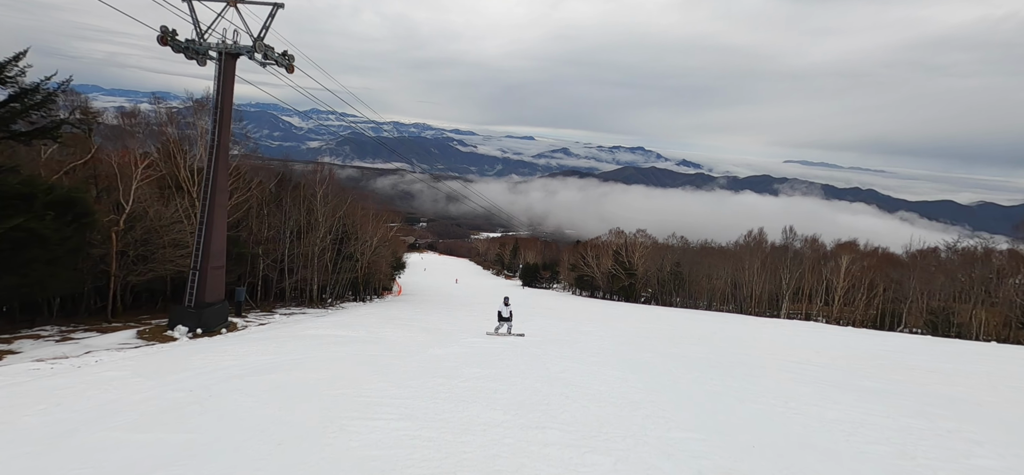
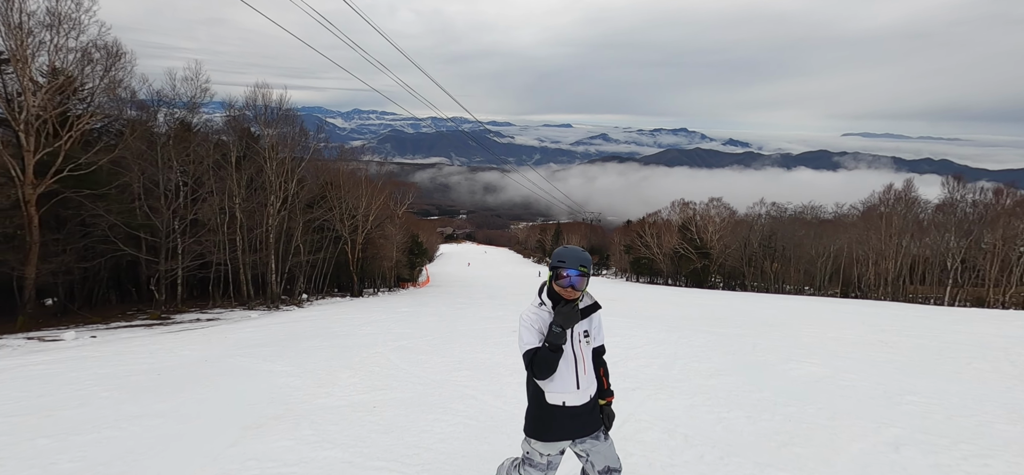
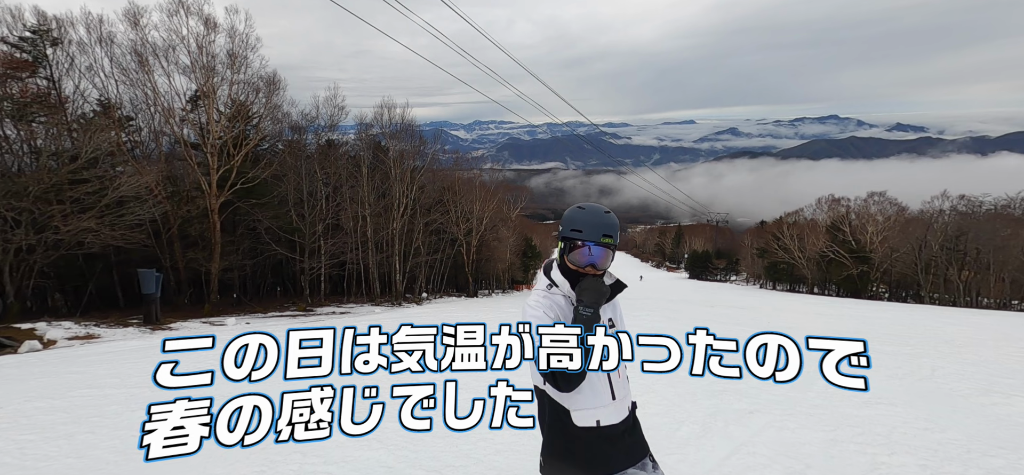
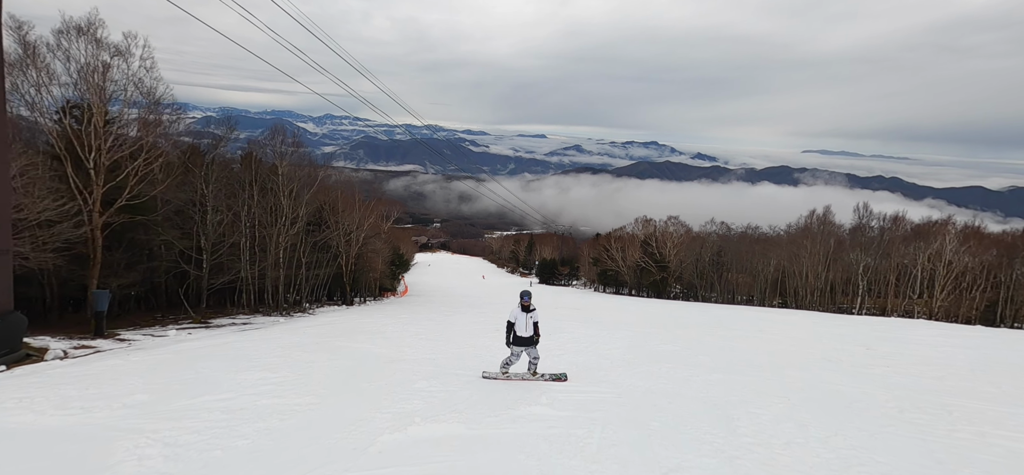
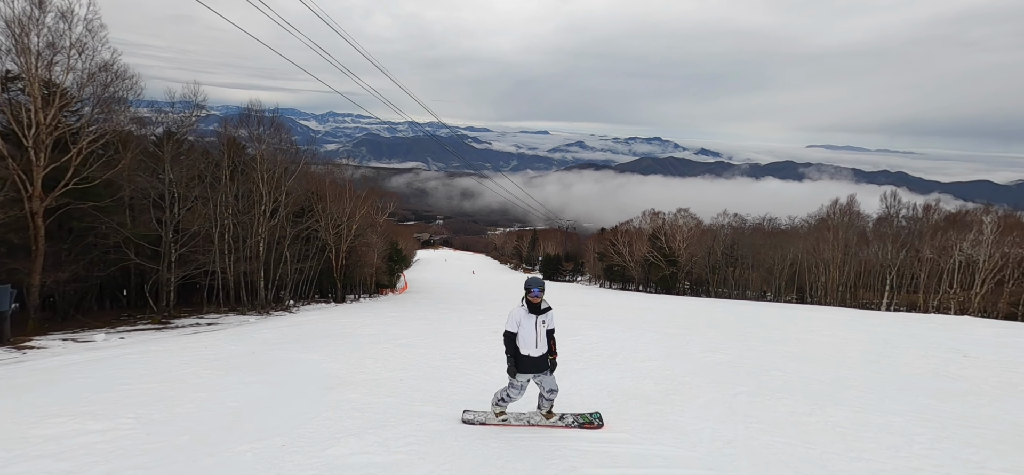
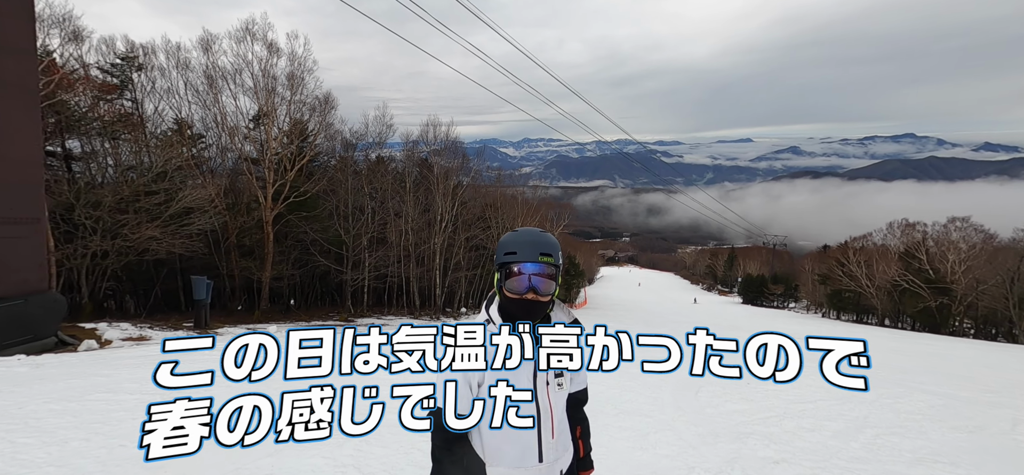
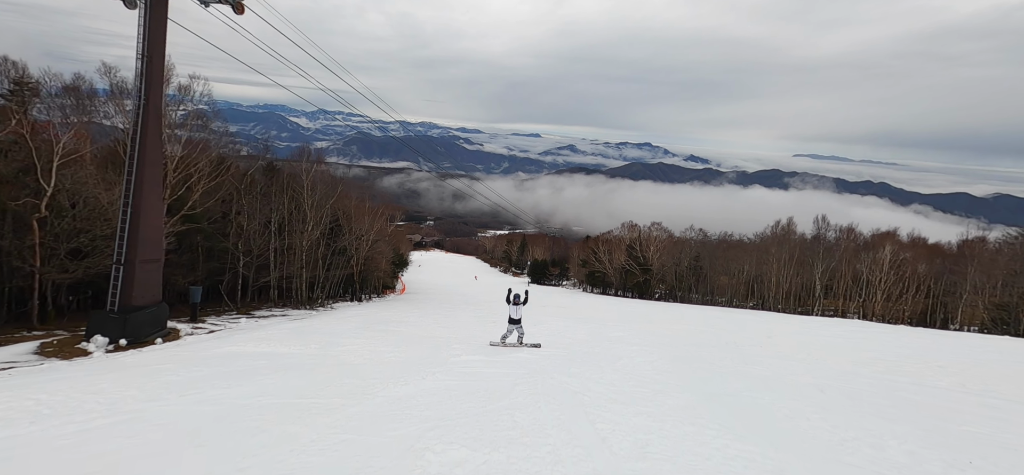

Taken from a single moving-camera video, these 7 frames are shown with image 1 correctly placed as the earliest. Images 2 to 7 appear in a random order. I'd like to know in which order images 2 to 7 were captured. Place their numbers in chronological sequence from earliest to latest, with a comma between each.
7, 4, 5, 2, 3, 6
